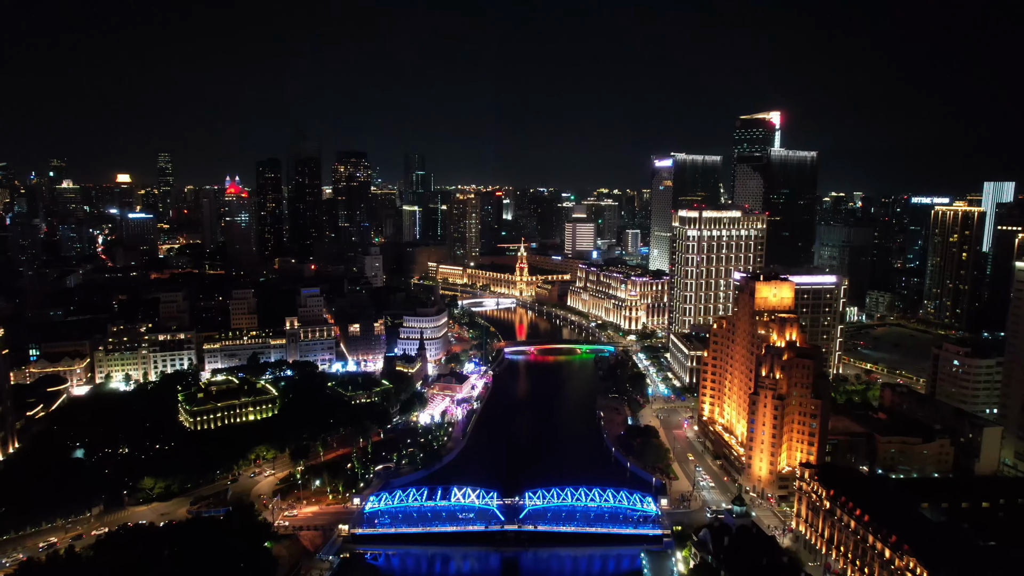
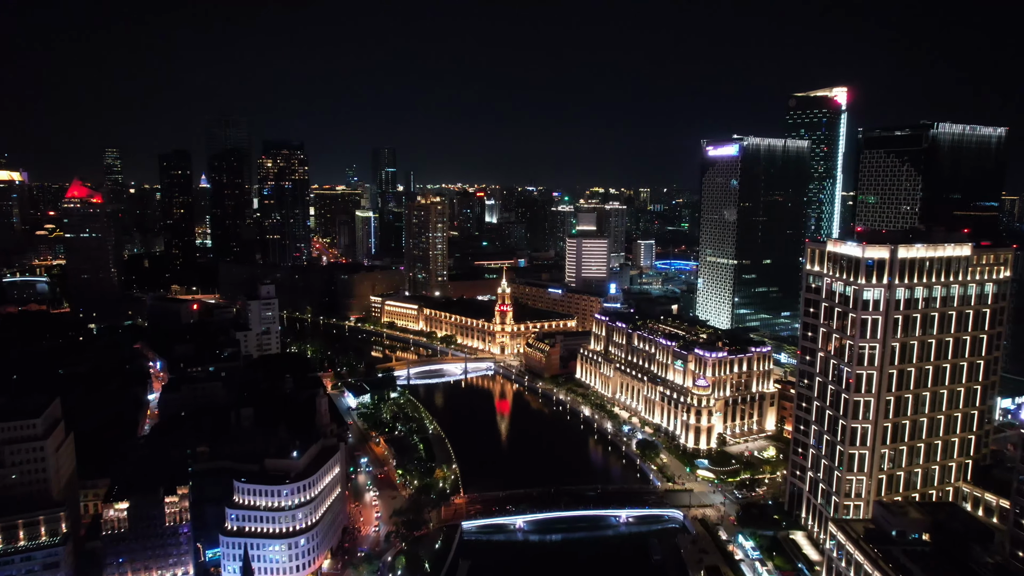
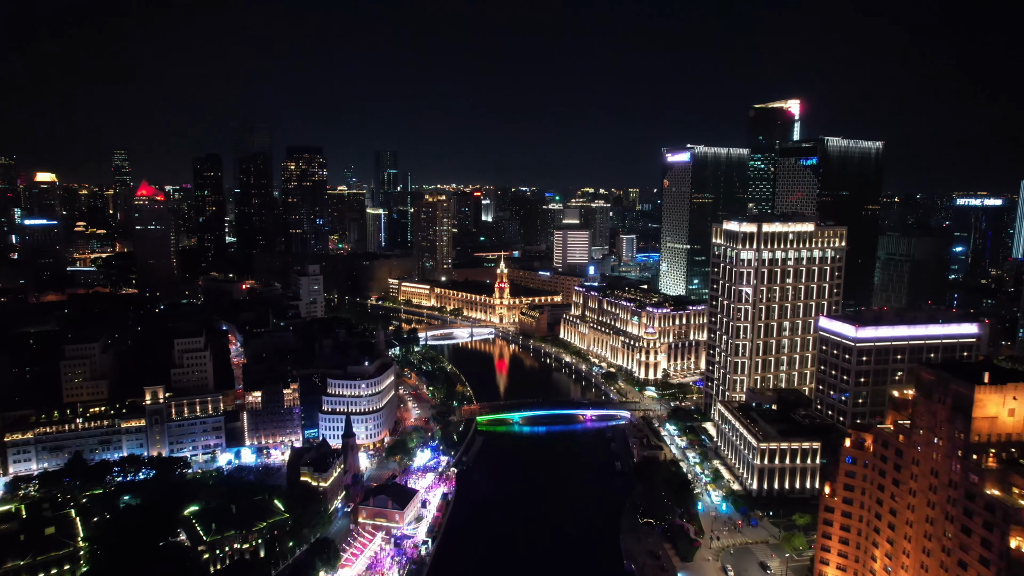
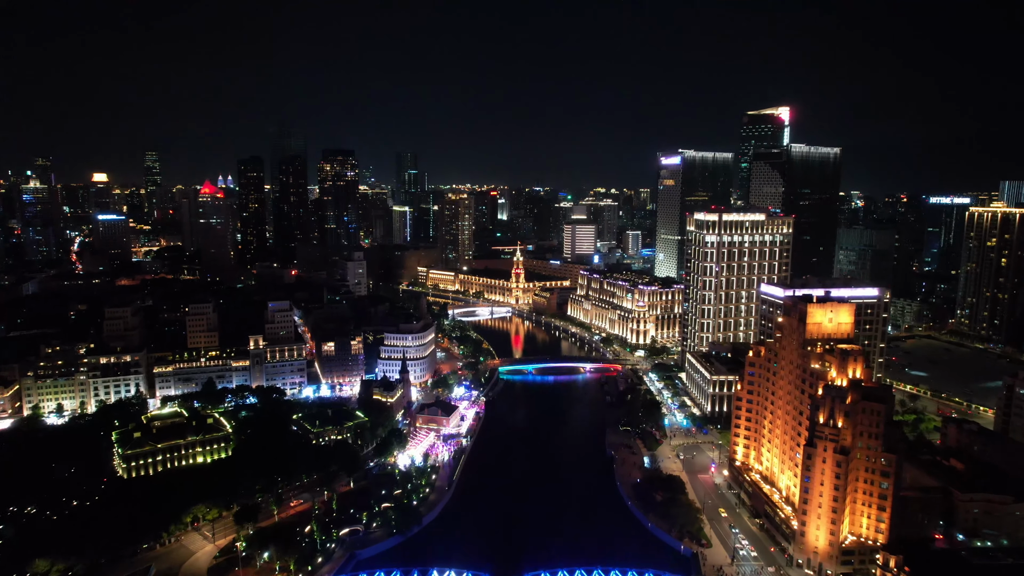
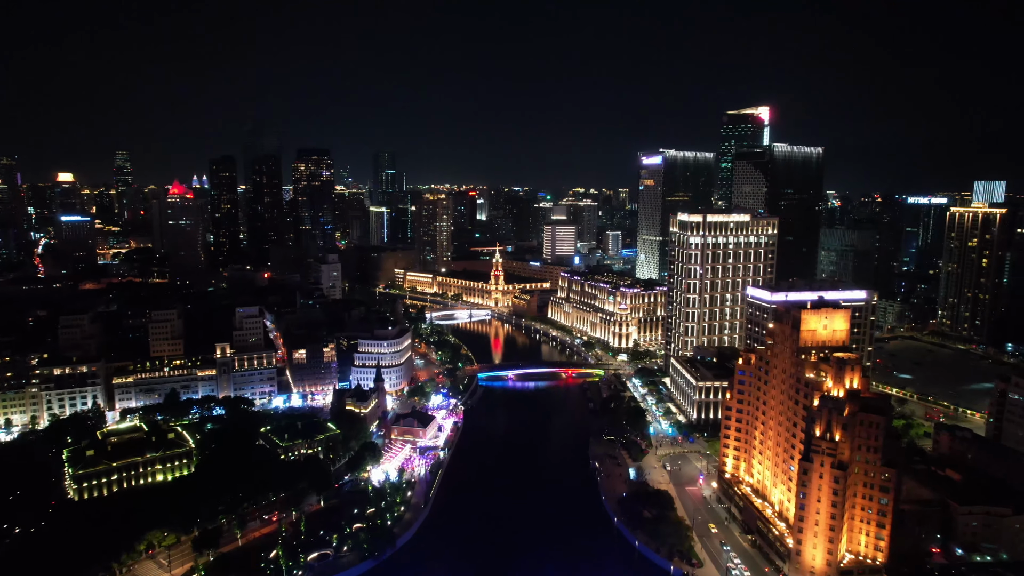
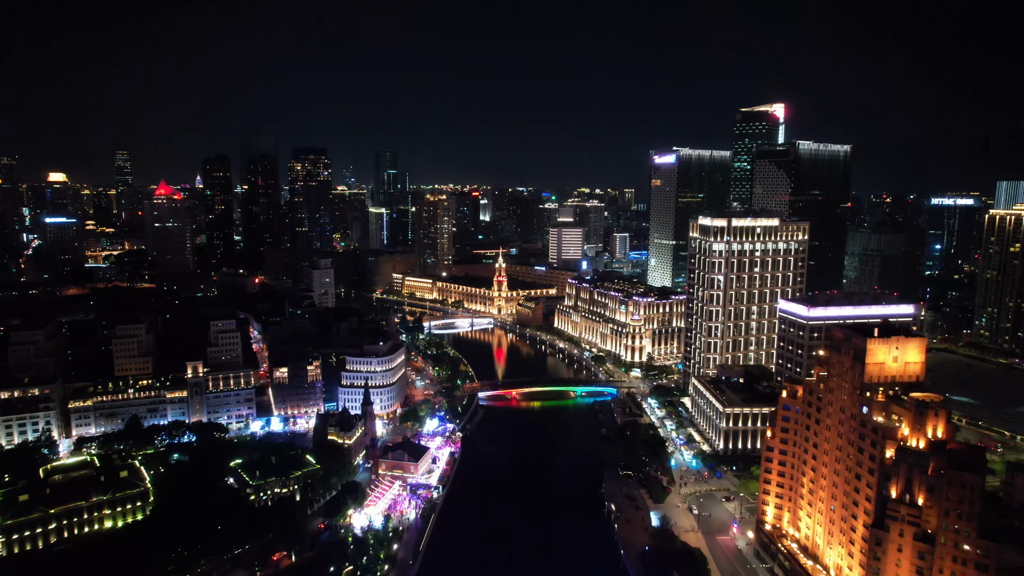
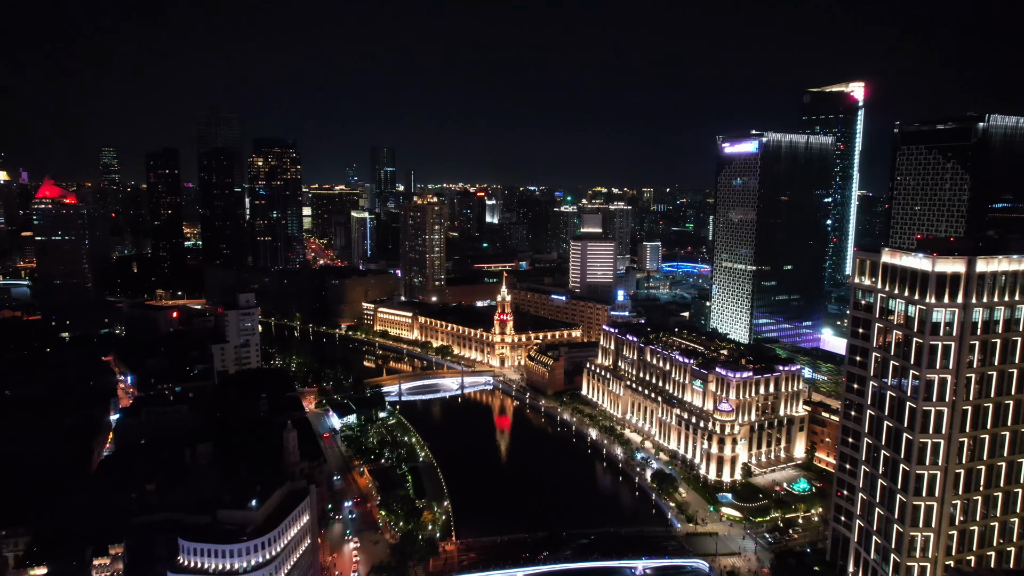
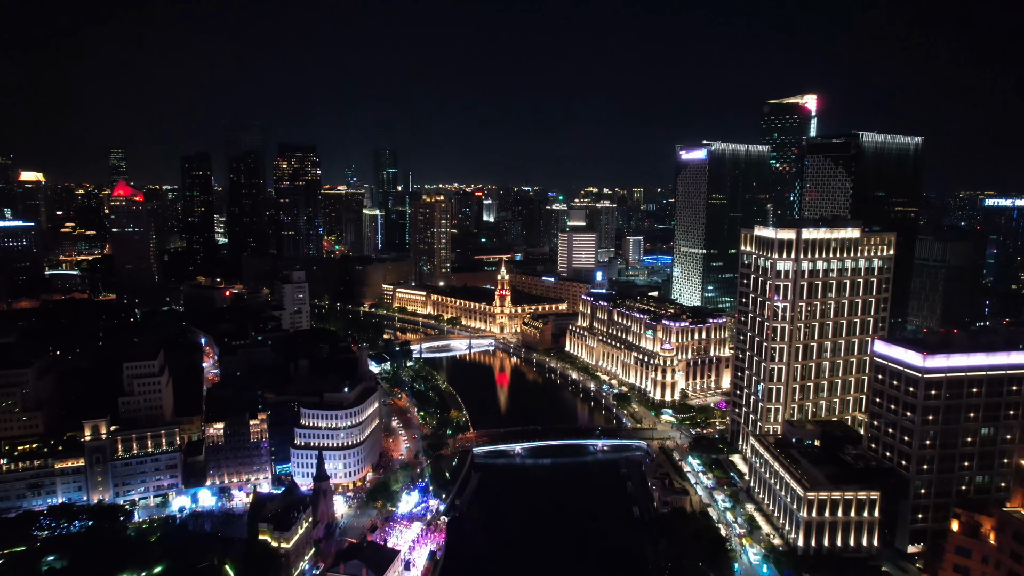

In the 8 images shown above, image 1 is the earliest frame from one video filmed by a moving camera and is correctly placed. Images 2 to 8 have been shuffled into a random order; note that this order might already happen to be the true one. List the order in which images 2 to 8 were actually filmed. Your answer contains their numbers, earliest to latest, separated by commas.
4, 5, 6, 3, 8, 2, 7
